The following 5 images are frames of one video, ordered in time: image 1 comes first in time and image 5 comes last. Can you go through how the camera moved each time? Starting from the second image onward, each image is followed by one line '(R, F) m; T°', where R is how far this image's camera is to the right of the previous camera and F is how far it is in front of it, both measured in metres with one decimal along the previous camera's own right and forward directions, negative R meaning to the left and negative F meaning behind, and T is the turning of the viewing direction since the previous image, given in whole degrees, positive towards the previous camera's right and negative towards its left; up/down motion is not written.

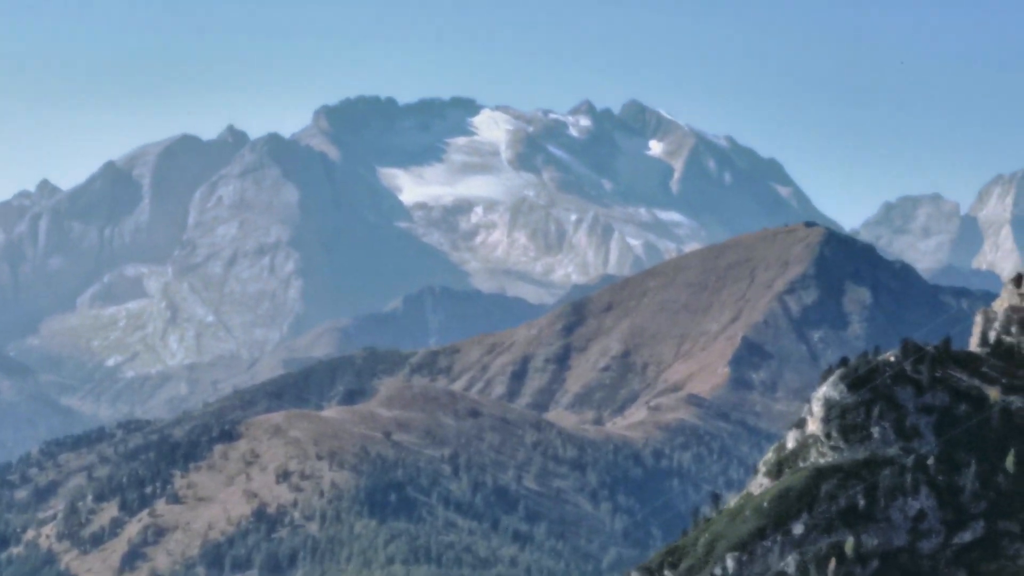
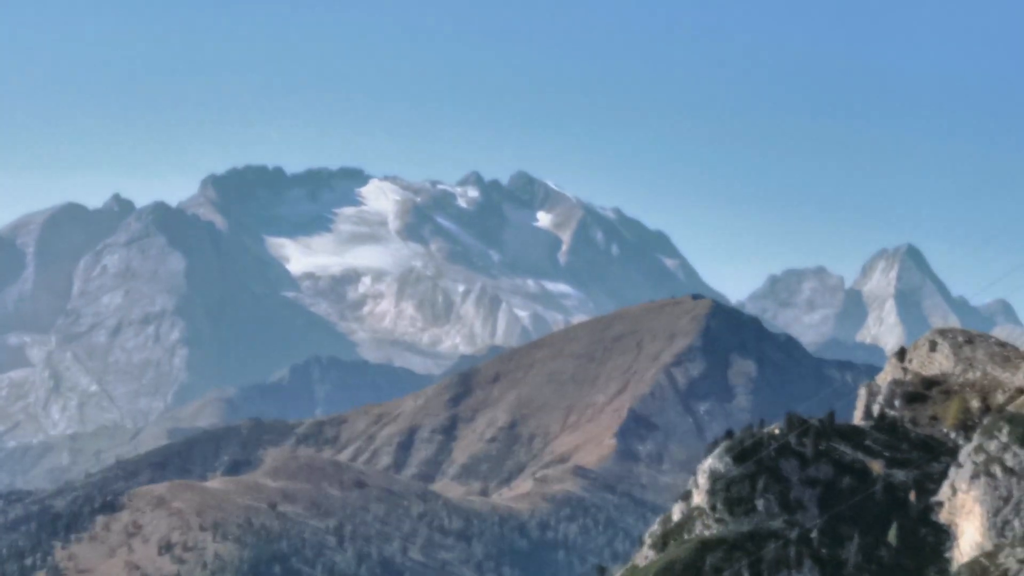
(+0.2, +0.6) m; +3°
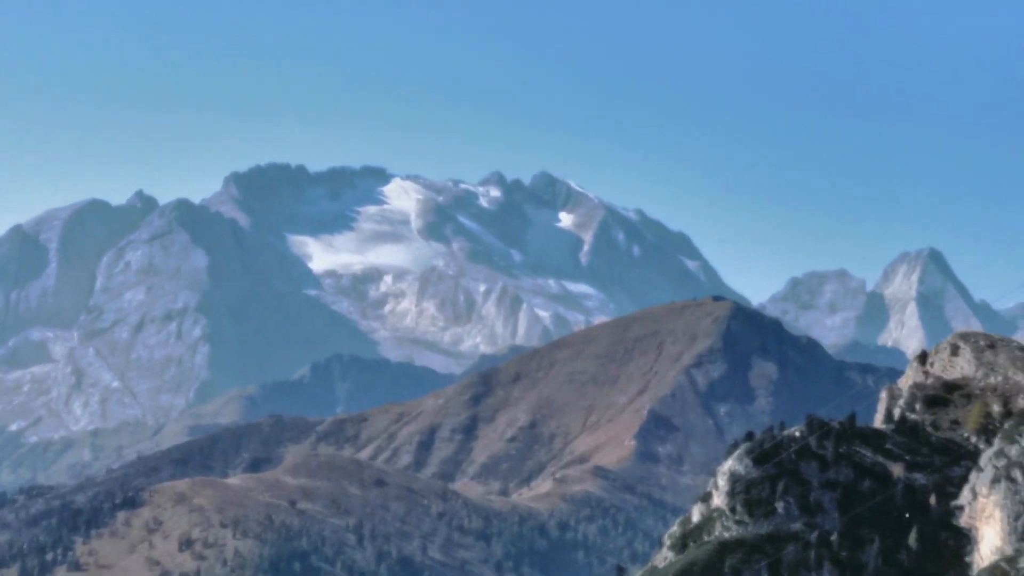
(-0.1, -0.5) m; 0°
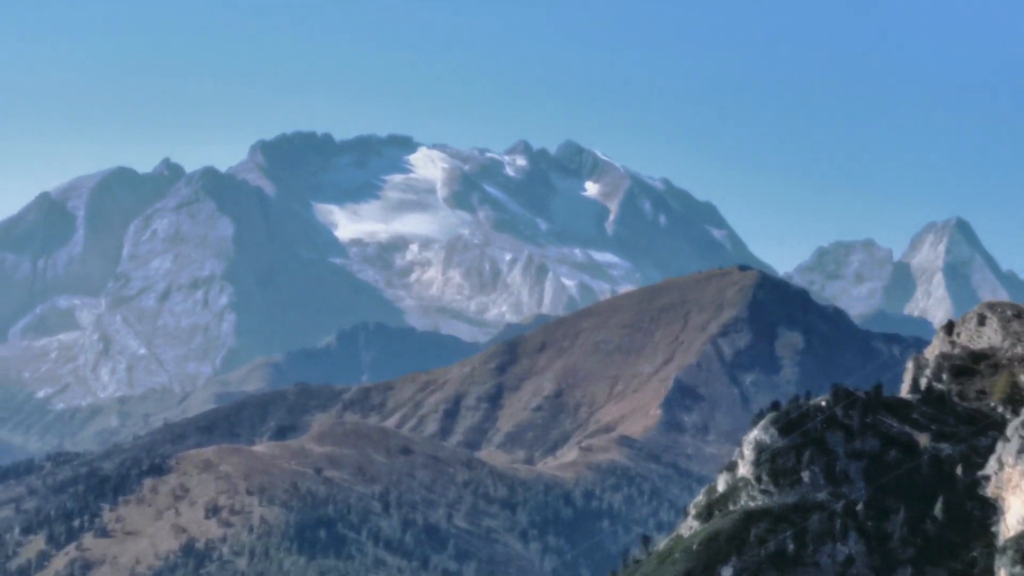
(-0.1, -0.3) m; -1°
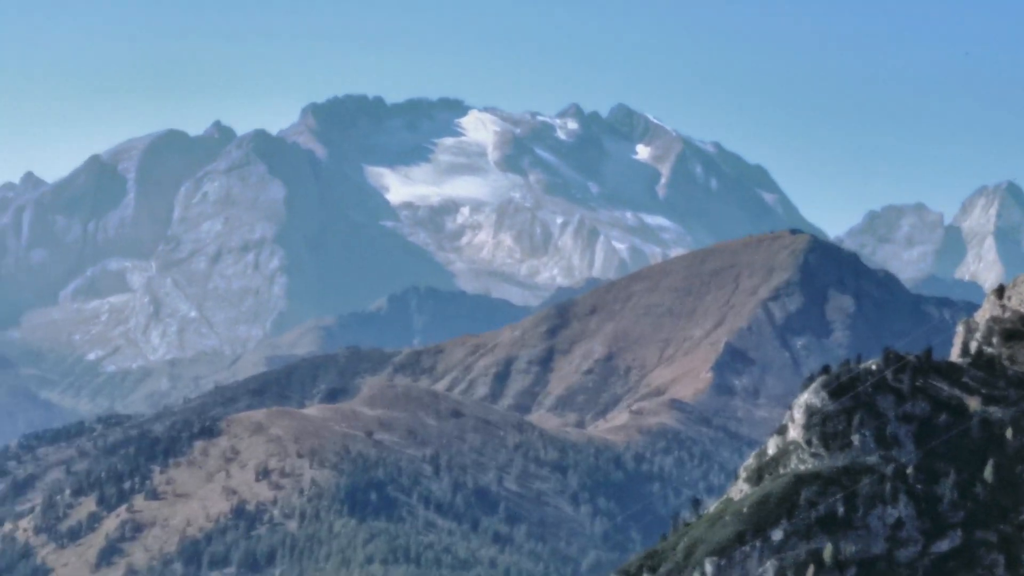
(+0.2, +0.6) m; -1°
